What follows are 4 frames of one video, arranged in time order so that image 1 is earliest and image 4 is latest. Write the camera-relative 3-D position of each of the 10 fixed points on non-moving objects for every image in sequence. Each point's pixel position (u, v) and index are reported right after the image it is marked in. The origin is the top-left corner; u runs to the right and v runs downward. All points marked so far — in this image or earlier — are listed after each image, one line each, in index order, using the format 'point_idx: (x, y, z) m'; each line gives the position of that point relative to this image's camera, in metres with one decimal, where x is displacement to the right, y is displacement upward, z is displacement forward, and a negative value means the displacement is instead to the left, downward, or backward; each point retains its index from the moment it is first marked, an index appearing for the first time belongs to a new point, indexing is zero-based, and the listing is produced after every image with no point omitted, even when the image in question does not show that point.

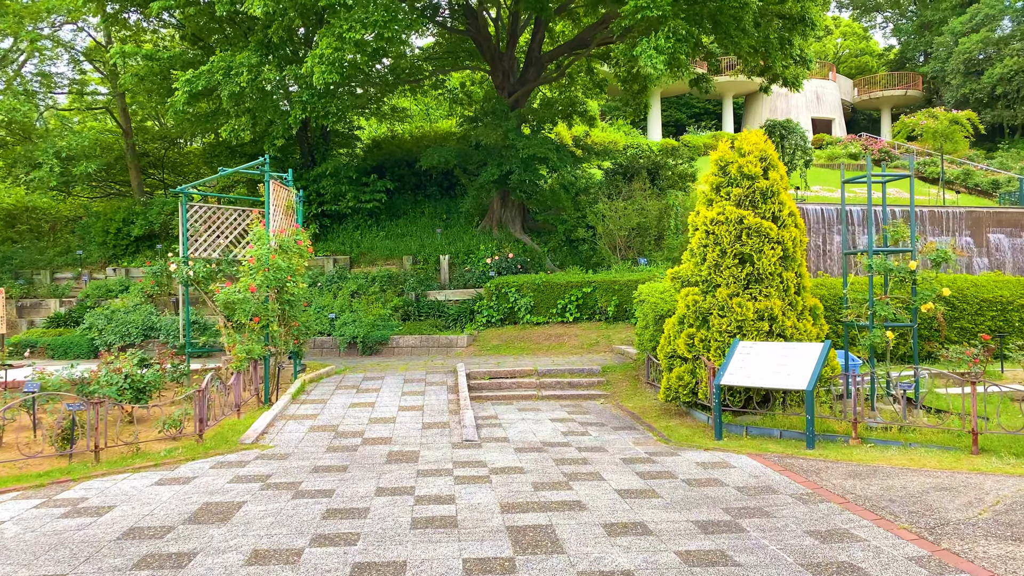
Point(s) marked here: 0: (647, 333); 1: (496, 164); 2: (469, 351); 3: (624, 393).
0: (+1.3, -0.4, +7.7) m
1: (-0.3, +2.1, +13.2) m
2: (-0.6, -0.8, +10.5) m
3: (+1.1, -1.0, +7.6) m
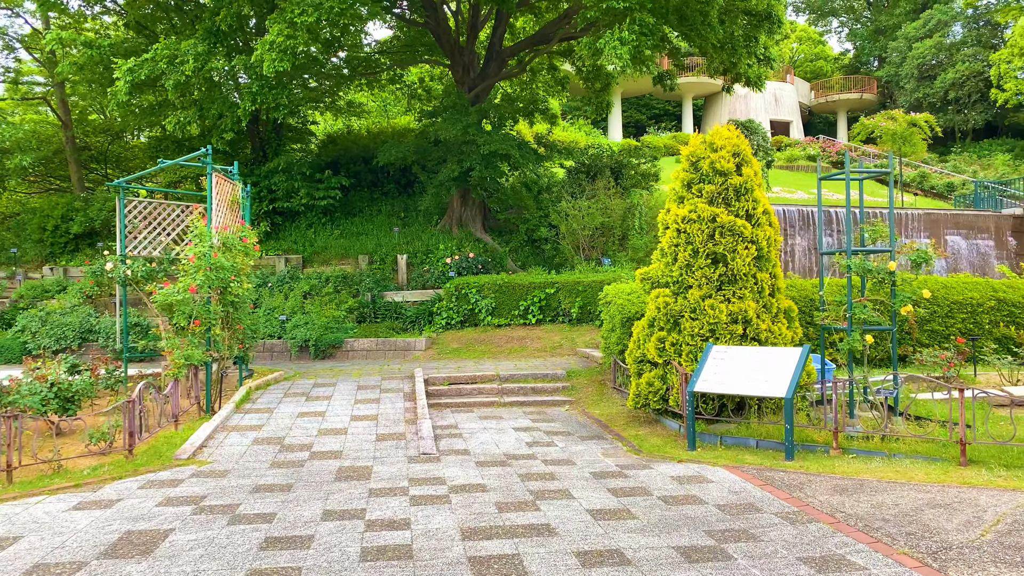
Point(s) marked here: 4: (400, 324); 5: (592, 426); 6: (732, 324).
0: (+0.9, -0.5, +7.4) m
1: (-0.9, +2.1, +12.8) m
2: (-1.1, -0.8, +10.1) m
3: (+0.7, -1.0, +7.3) m
4: (-1.6, -0.5, +11.2) m
5: (+0.6, -1.1, +6.3) m
6: (+1.6, -0.3, +5.7) m
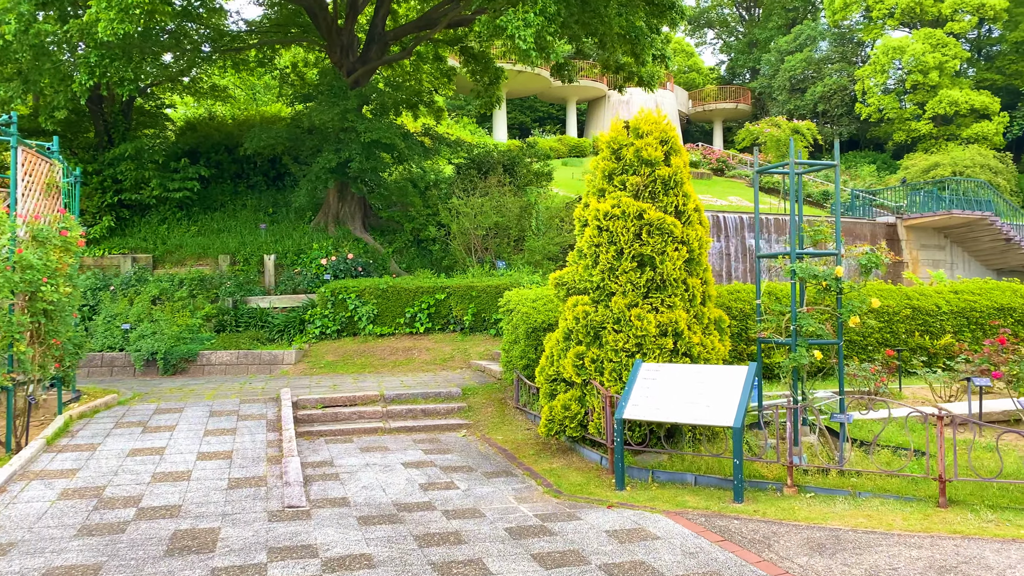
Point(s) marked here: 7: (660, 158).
0: (0.0, -0.5, +6.5) m
1: (-2.6, +2.0, +11.5) m
2: (-2.4, -0.9, +8.8) m
3: (-0.2, -1.1, +6.3) m
4: (-3.1, -0.6, +9.9) m
5: (-0.1, -1.1, +5.3) m
6: (+0.9, -0.3, +4.9) m
7: (+0.9, +0.8, +5.0) m
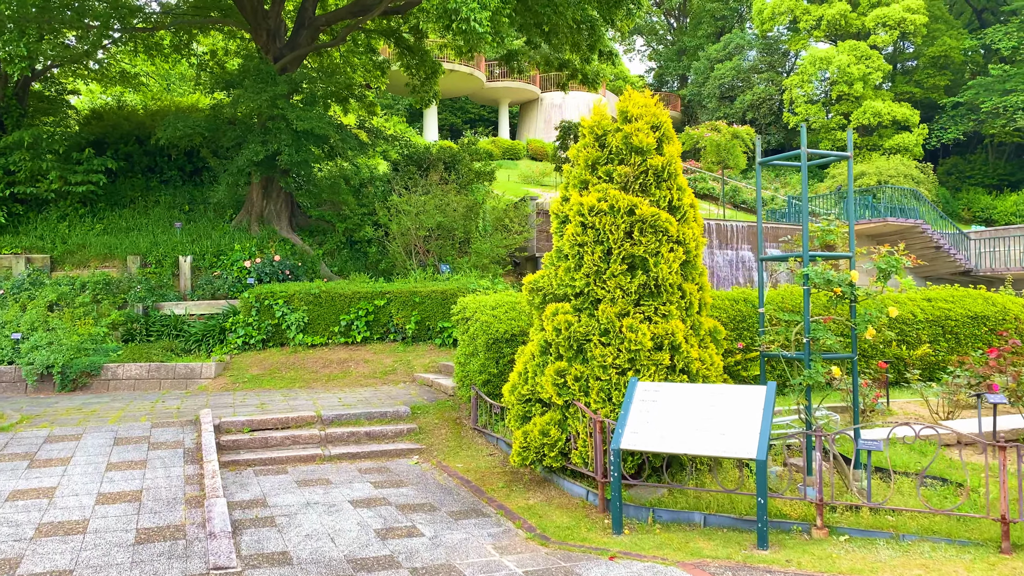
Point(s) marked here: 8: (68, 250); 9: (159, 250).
0: (-0.3, -0.5, +5.8) m
1: (-3.4, +1.9, +10.6) m
2: (-2.9, -0.9, +7.9) m
3: (-0.5, -1.1, +5.6) m
4: (-3.7, -0.6, +8.8) m
5: (-0.3, -1.2, +4.5) m
6: (+0.8, -0.3, +4.2) m
7: (+0.8, +0.8, +4.4) m
8: (-5.8, +0.5, +10.3) m
9: (-4.7, +0.5, +10.5) m
